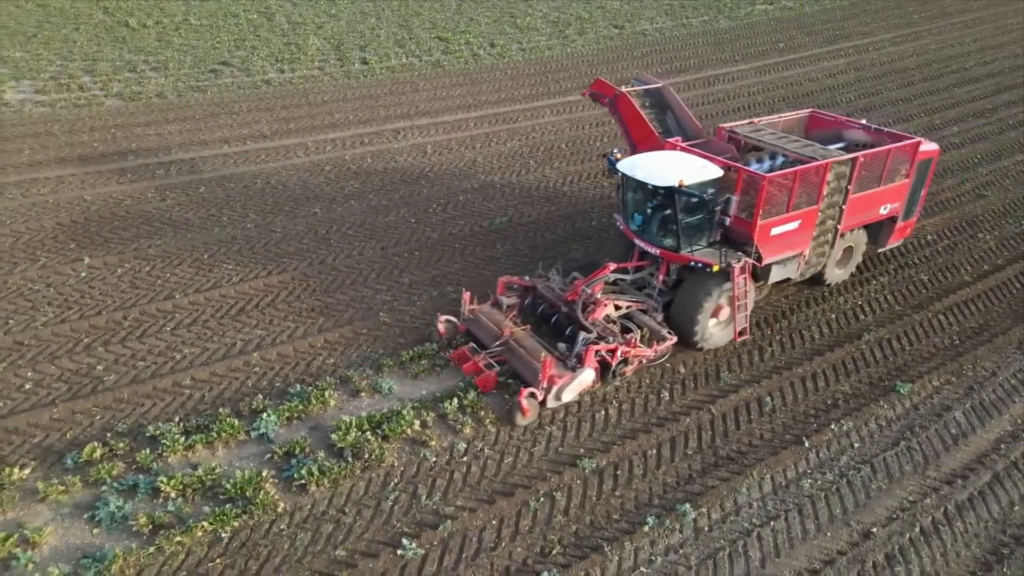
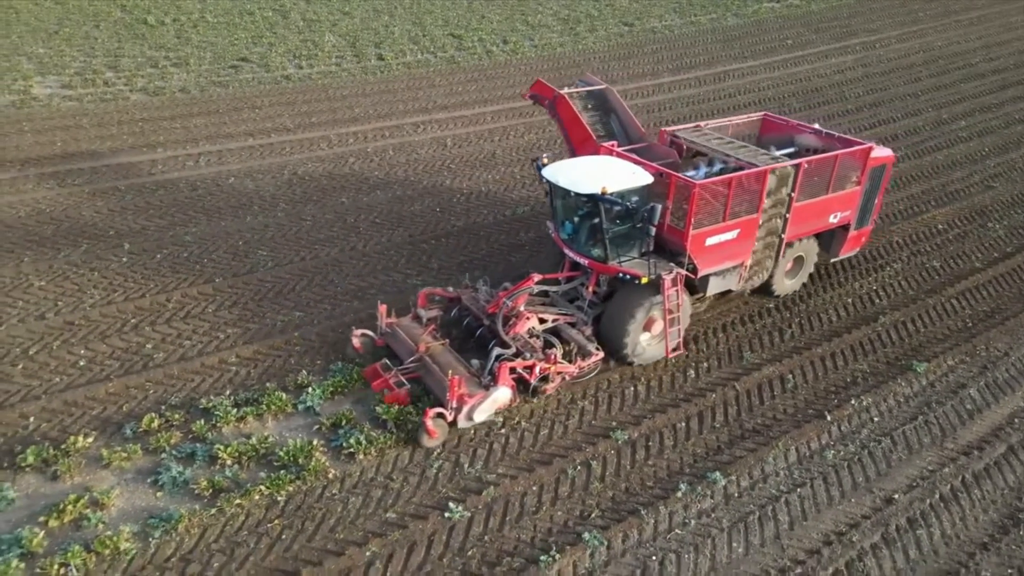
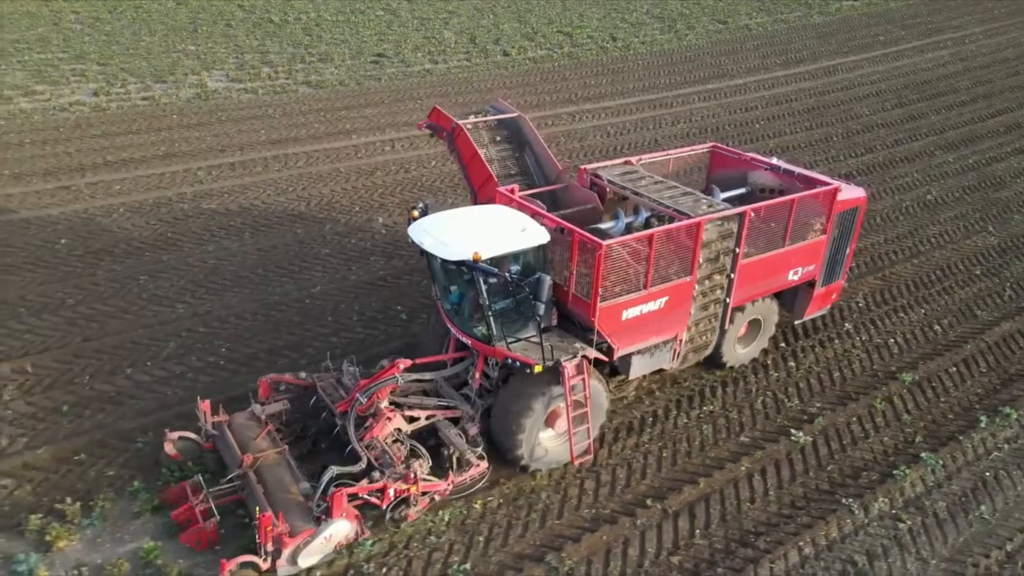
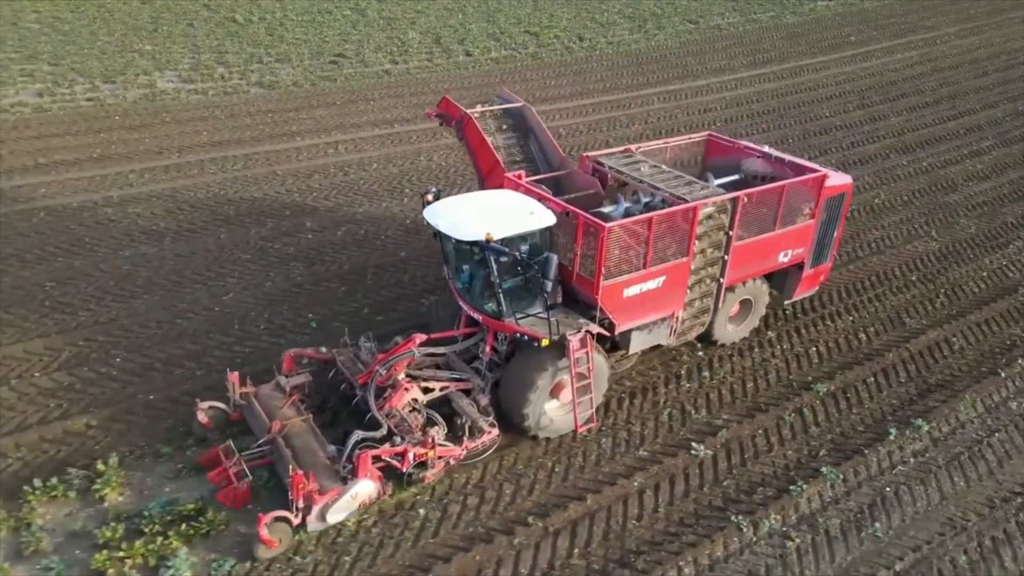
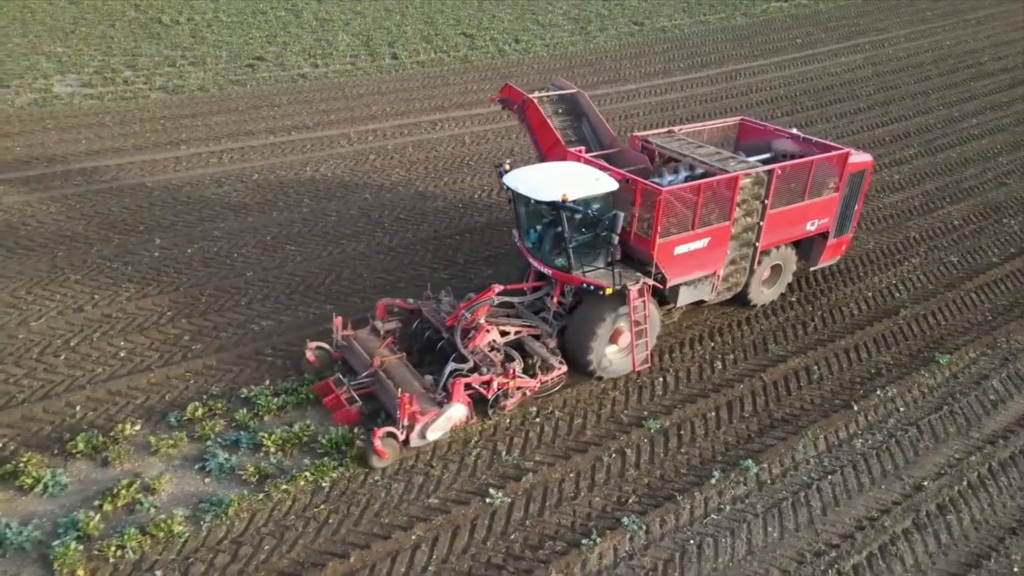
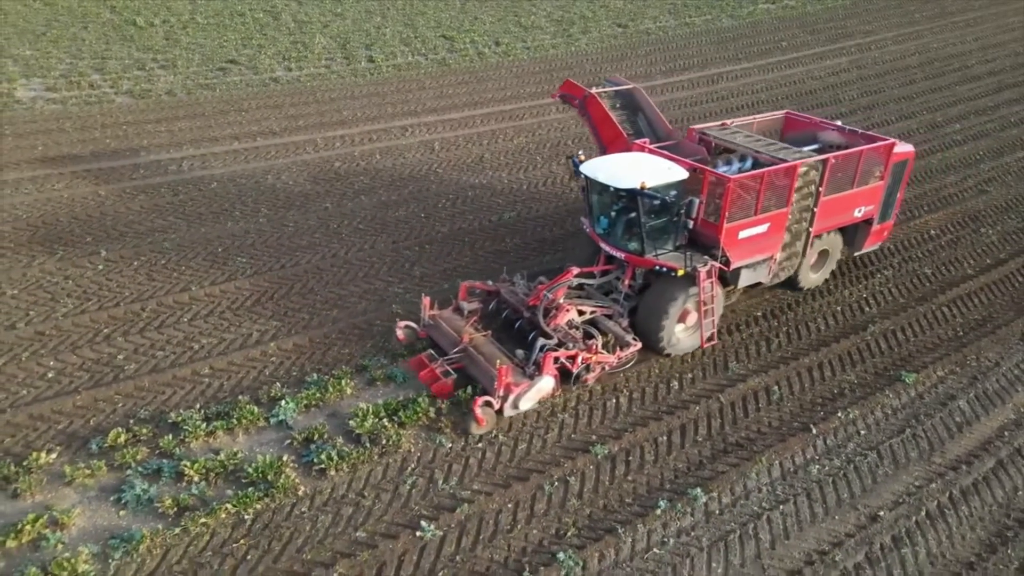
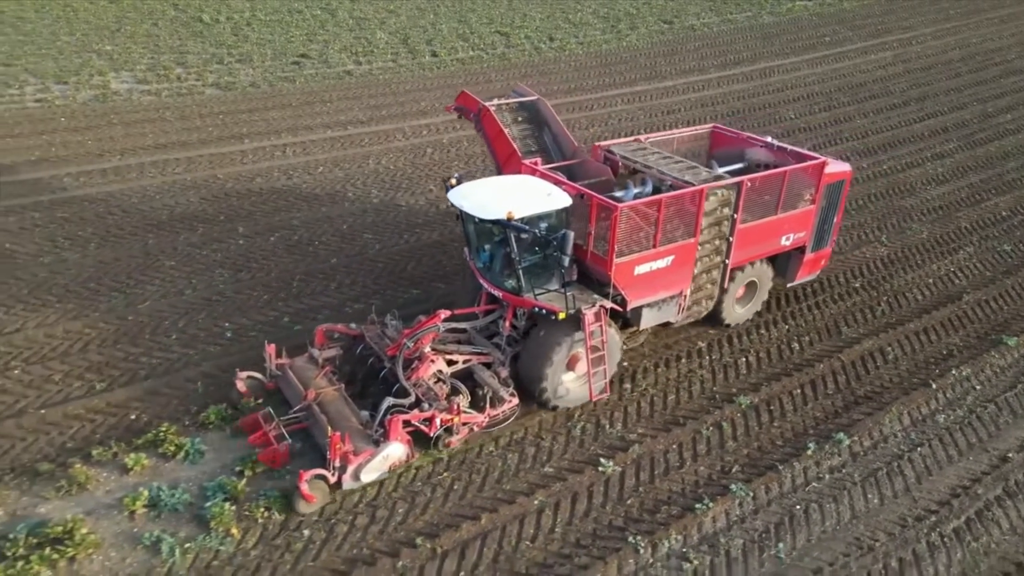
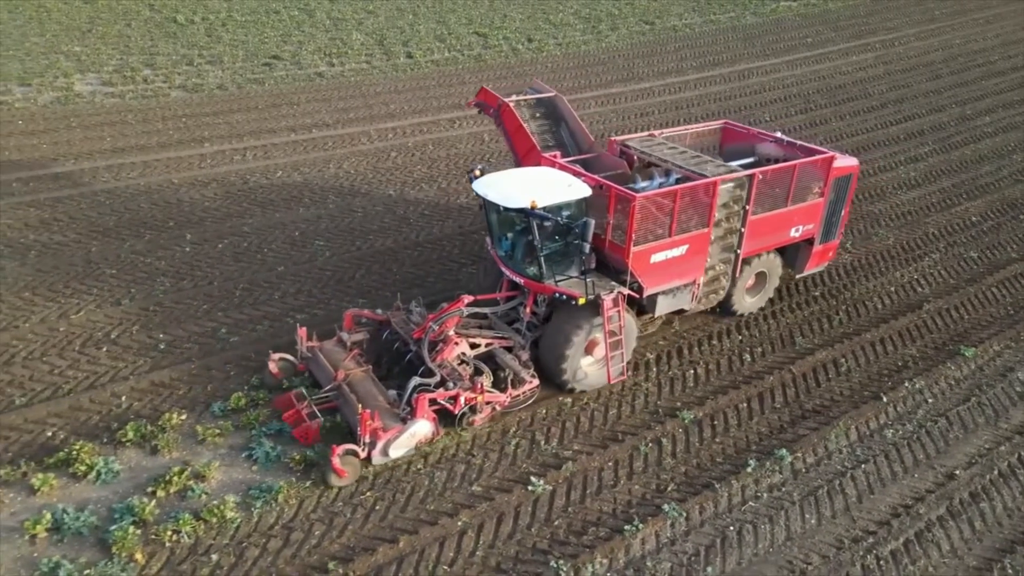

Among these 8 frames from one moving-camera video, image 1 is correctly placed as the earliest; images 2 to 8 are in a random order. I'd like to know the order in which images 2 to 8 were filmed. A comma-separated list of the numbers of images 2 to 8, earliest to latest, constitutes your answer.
6, 2, 5, 8, 7, 4, 3
